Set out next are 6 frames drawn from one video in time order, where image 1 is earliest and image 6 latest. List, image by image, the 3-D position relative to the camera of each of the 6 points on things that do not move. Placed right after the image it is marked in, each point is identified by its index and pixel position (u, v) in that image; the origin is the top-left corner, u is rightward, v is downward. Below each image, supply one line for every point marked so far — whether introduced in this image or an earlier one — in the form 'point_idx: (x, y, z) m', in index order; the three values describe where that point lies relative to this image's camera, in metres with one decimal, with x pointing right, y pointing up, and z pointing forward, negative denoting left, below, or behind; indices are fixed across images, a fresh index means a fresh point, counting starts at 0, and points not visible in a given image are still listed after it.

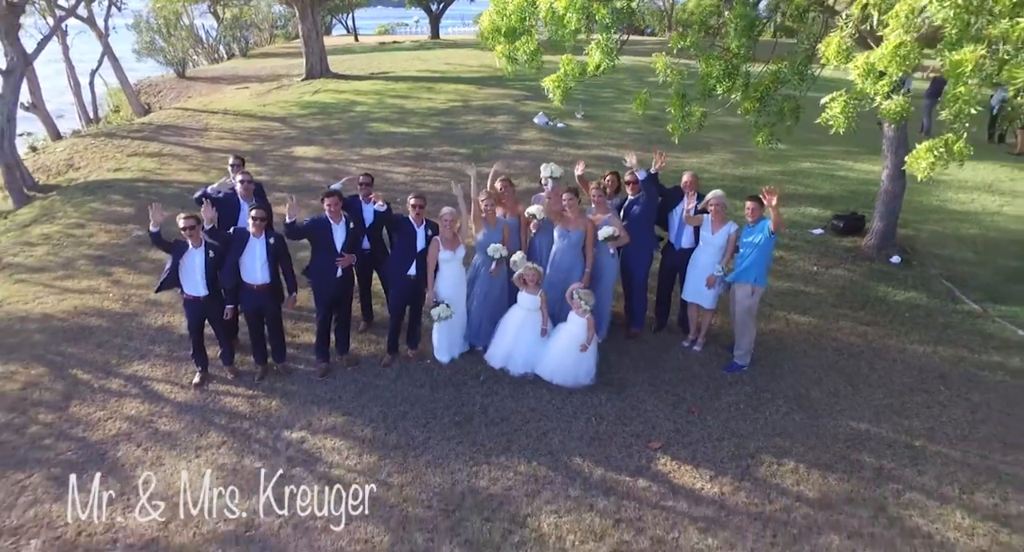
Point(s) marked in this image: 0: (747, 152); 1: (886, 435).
0: (+5.4, +2.8, +12.6) m
1: (+3.6, -1.5, +5.3) m
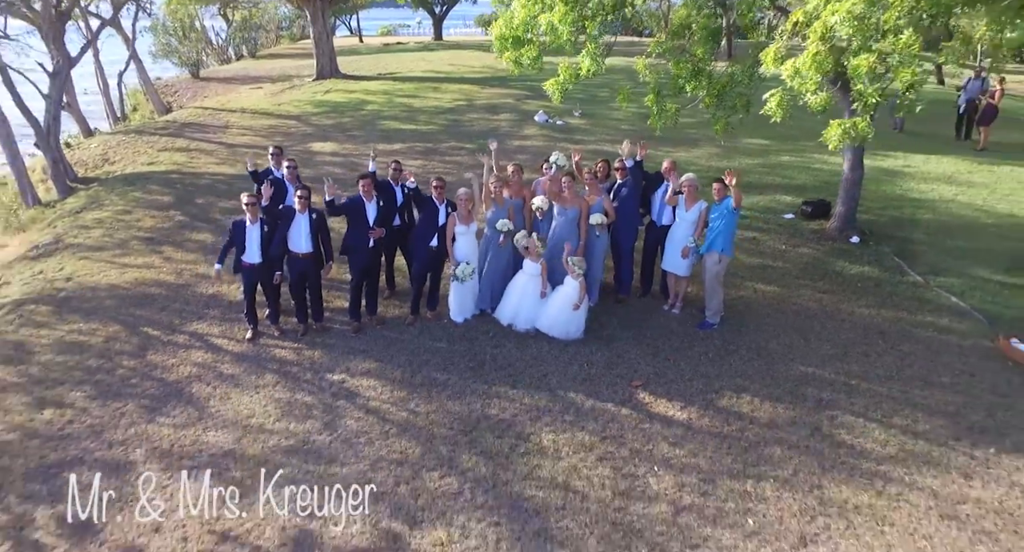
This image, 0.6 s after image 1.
0: (+5.4, +3.2, +13.7) m
1: (+3.6, -1.1, +6.4) m
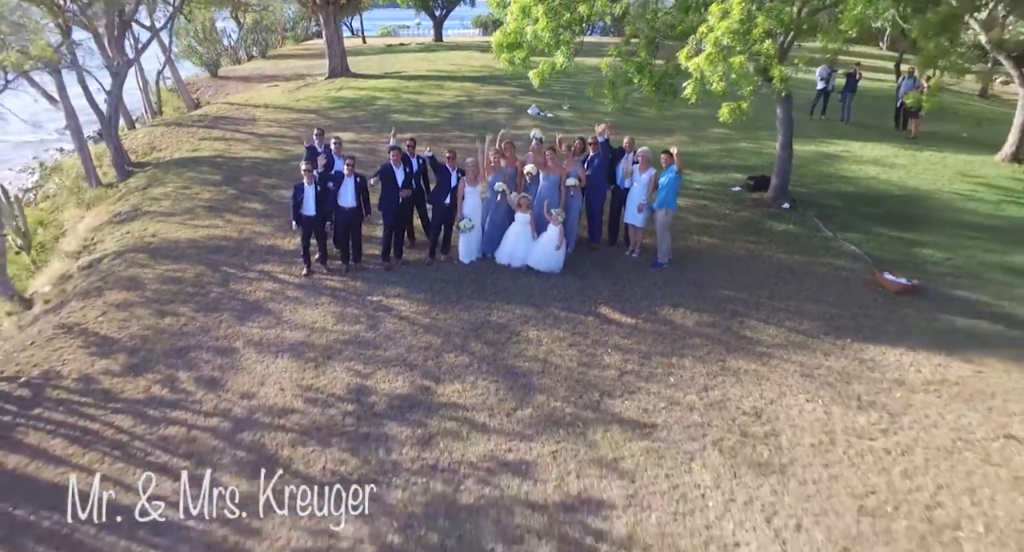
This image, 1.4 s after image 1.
0: (+5.3, +4.0, +15.9) m
1: (+3.6, -0.3, +8.6) m
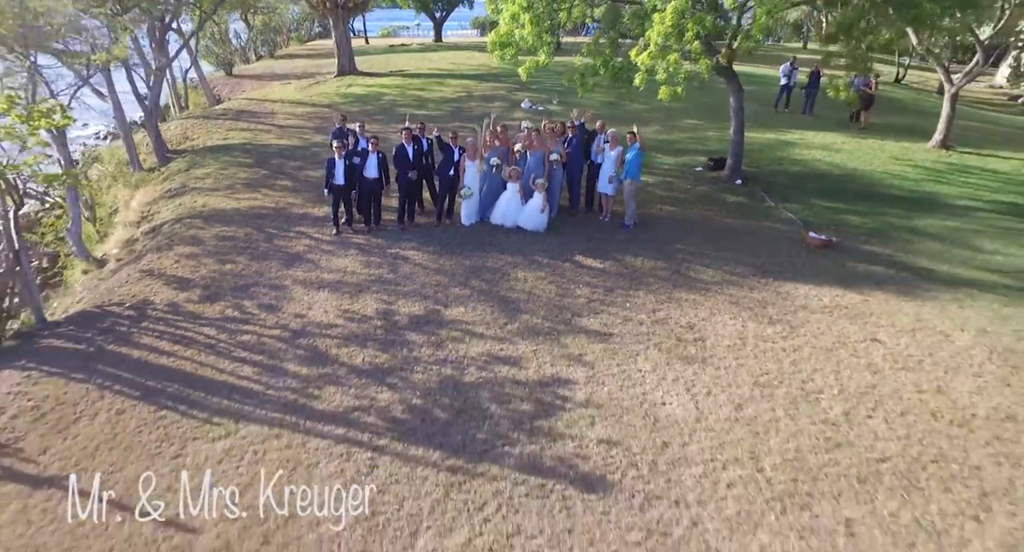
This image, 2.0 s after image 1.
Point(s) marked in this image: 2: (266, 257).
0: (+5.1, +4.9, +17.9) m
1: (+3.4, +0.5, +10.6) m
2: (-4.5, +0.4, +10.3) m
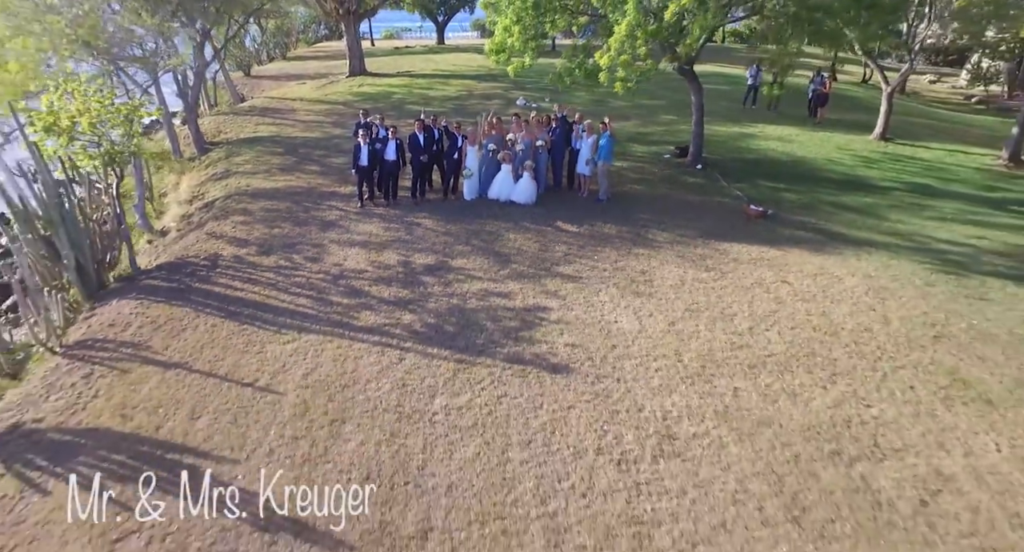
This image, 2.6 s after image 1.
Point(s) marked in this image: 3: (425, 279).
0: (+5.0, +5.7, +20.3) m
1: (+3.3, +1.3, +13.0) m
2: (-4.7, +1.2, +12.7) m
3: (-1.6, -0.1, +10.6) m
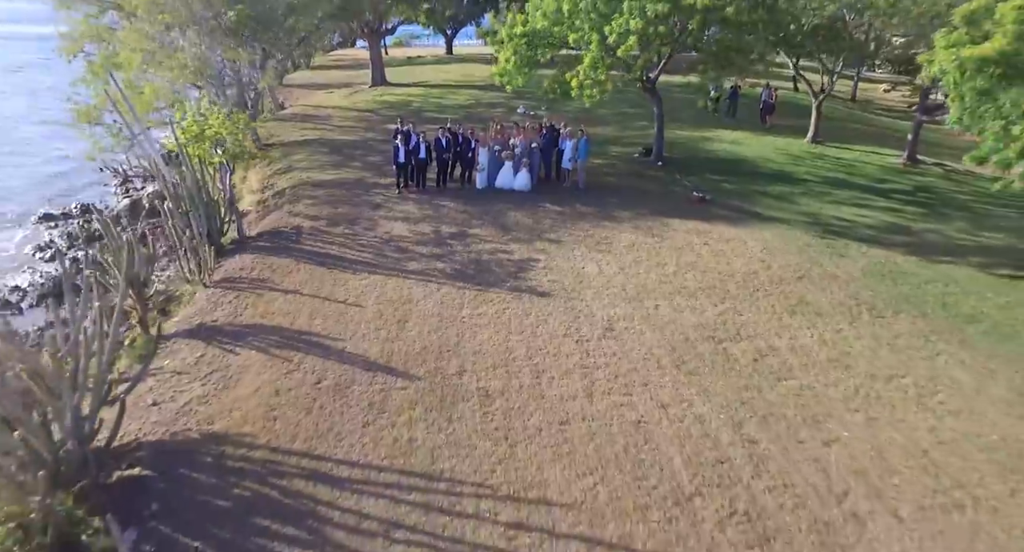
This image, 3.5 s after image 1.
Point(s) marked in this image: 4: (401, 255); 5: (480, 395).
0: (+5.0, +6.6, +24.6) m
1: (+3.3, +2.3, +17.2) m
2: (-4.7, +2.1, +17.0) m
3: (-1.6, +0.9, +14.9) m
4: (-2.8, +0.6, +14.3) m
5: (-0.5, -2.0, +9.6) m
